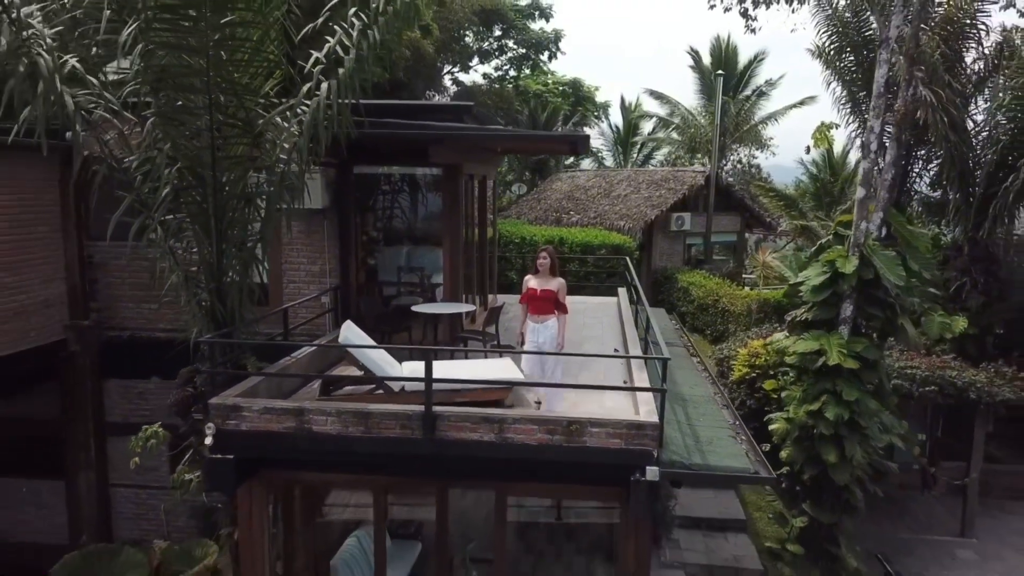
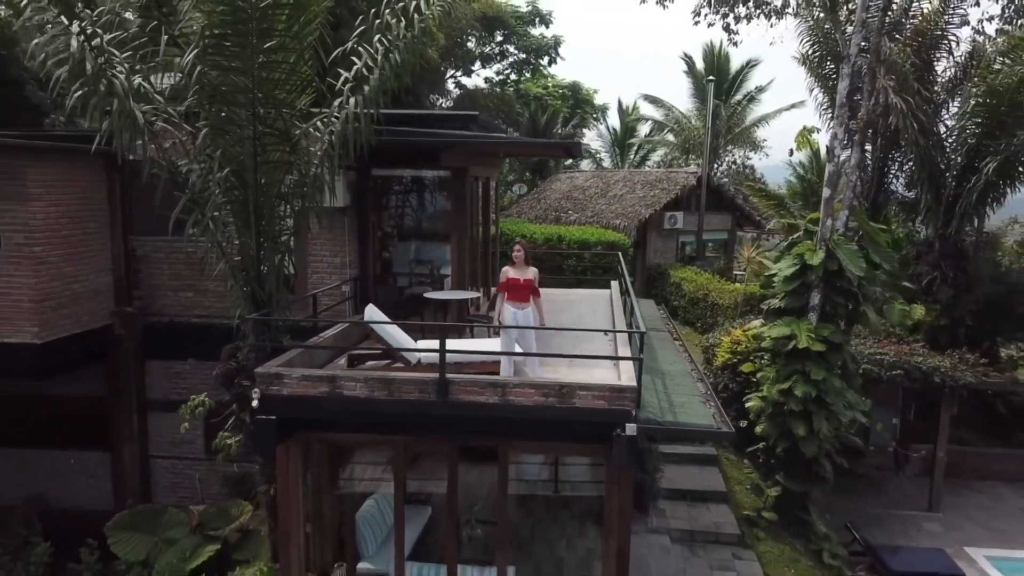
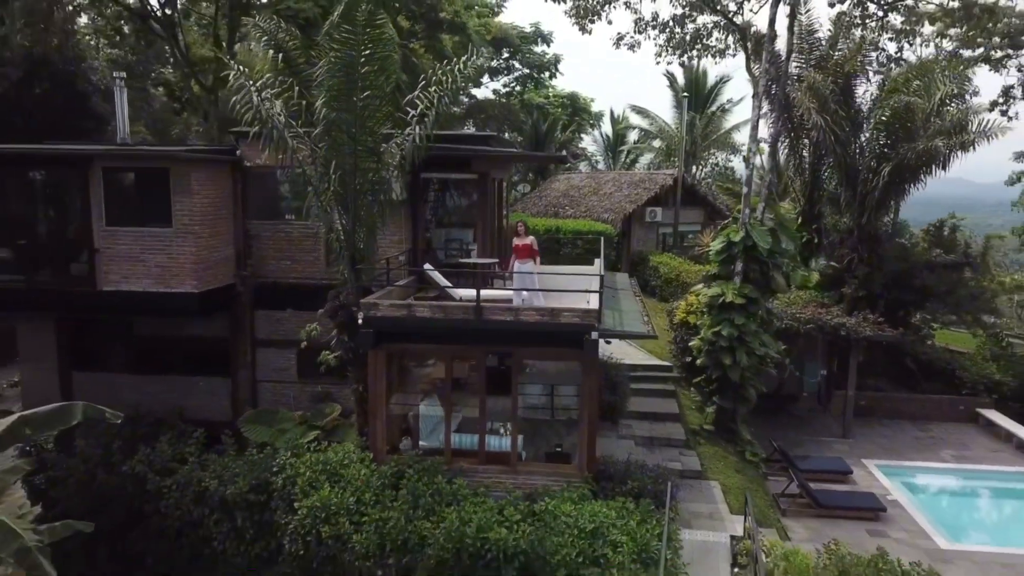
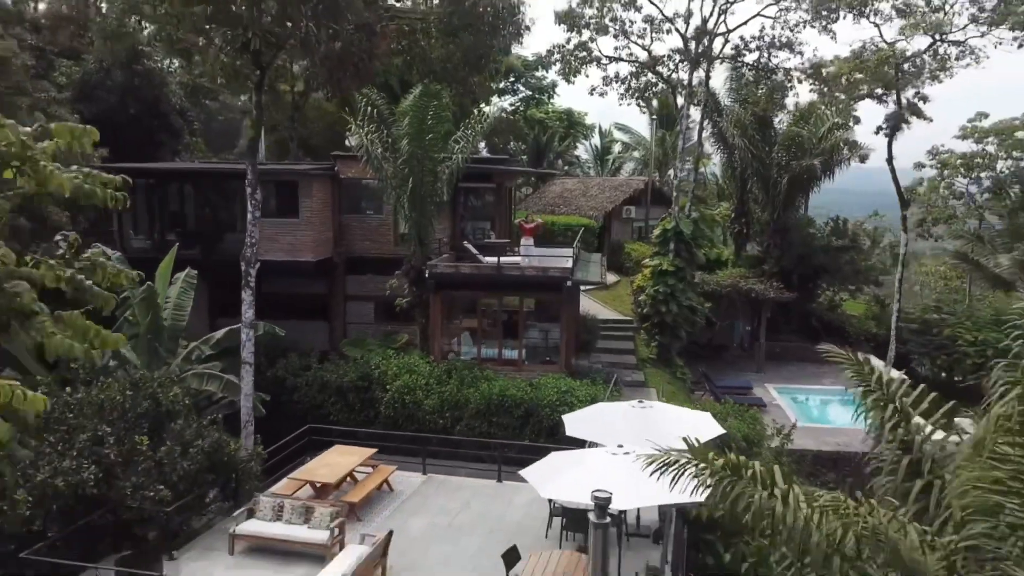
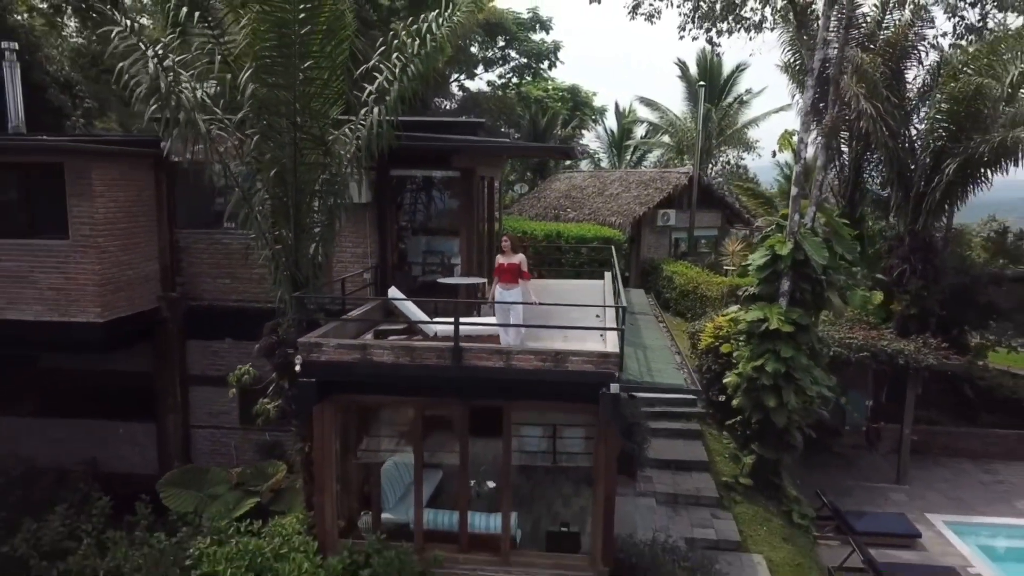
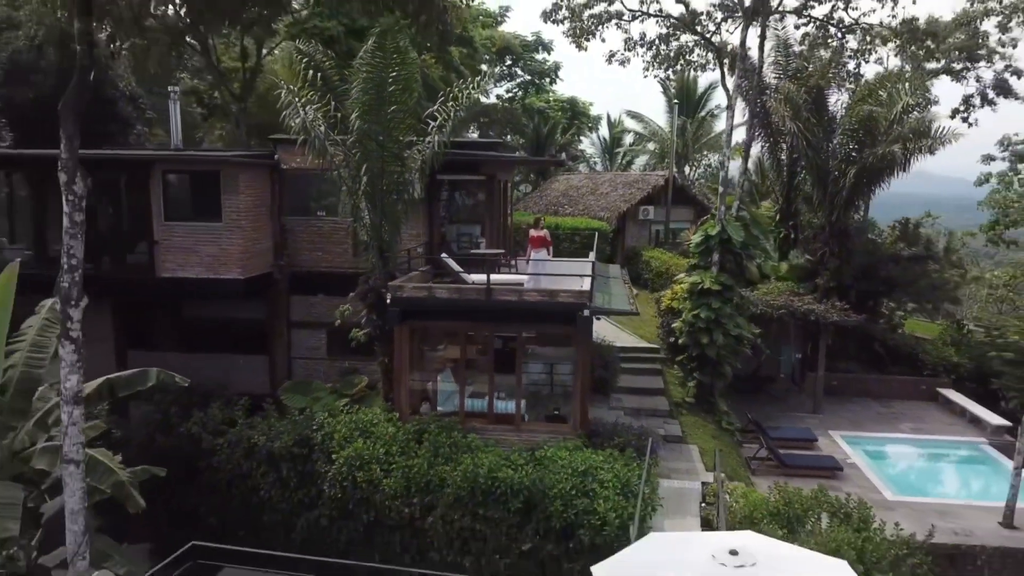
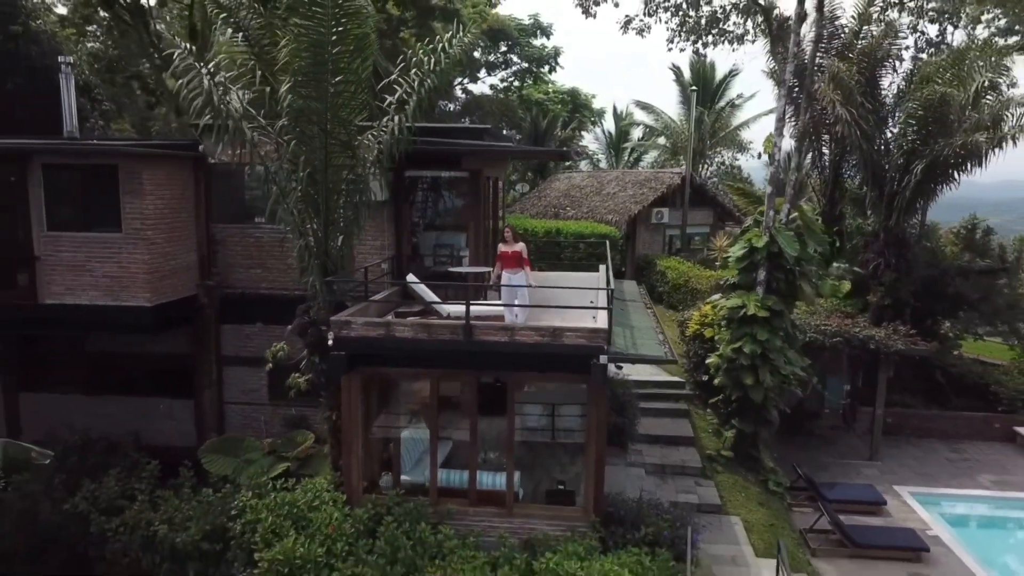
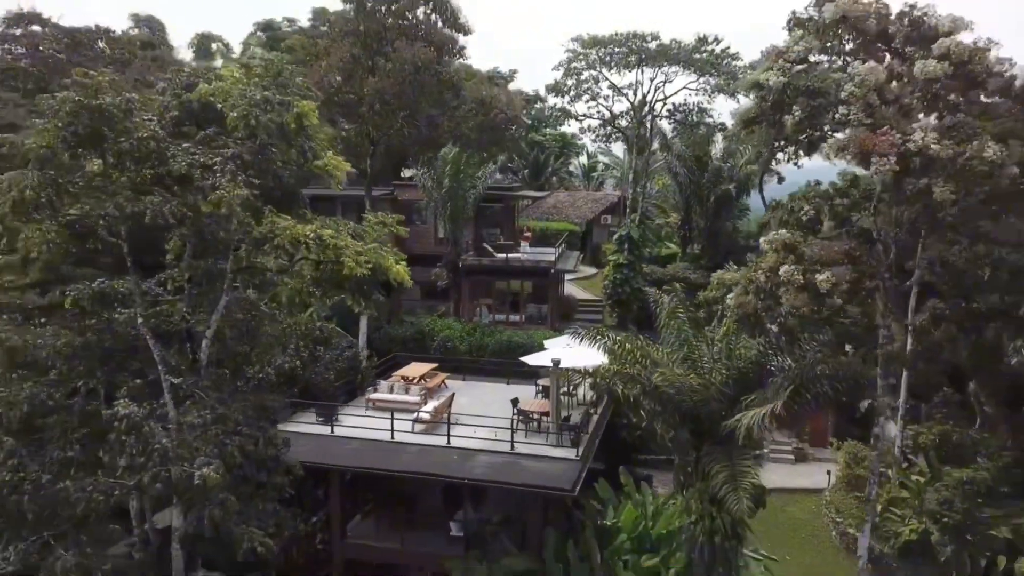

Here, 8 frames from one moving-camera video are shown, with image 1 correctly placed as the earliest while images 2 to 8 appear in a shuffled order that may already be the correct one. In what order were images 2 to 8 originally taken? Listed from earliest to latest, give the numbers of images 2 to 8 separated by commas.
2, 5, 7, 3, 6, 4, 8
